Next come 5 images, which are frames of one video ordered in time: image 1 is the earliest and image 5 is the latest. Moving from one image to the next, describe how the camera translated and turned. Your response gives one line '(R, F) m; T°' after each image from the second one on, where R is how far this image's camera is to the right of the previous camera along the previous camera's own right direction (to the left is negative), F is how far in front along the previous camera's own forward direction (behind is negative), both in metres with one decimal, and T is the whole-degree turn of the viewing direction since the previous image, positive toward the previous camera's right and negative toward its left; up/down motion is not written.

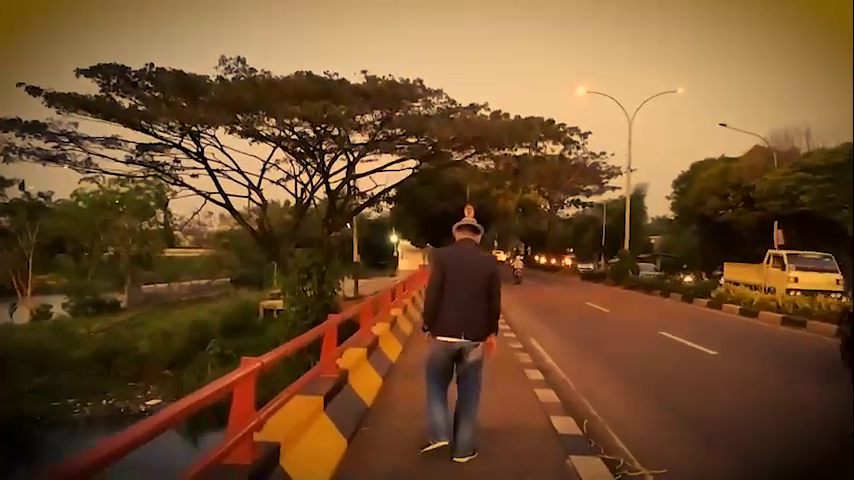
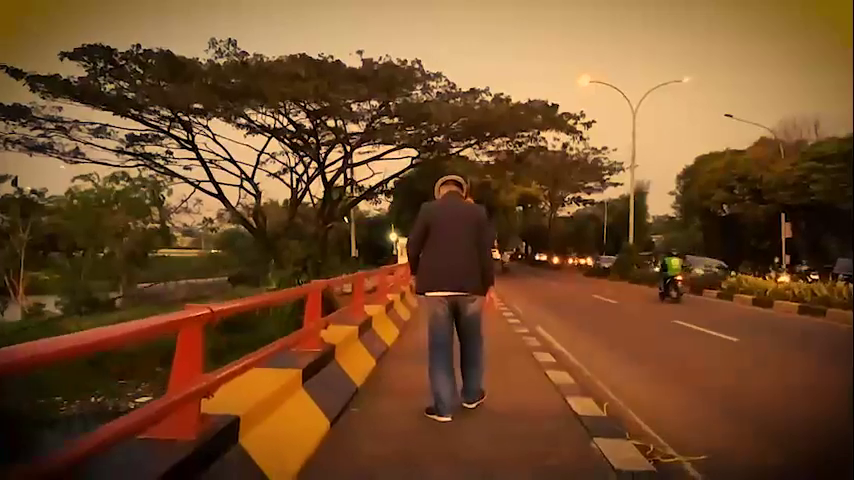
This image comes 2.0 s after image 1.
(0.0, +0.6) m; 0°
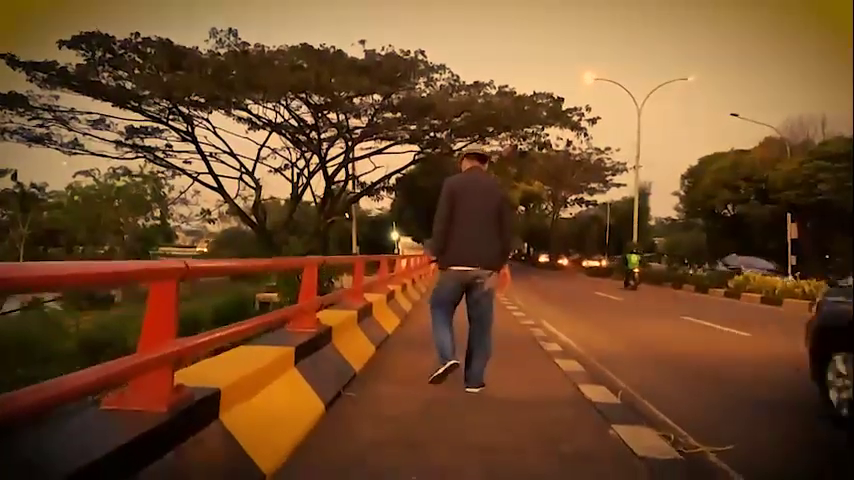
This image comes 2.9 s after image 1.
(0.0, +0.3) m; 0°
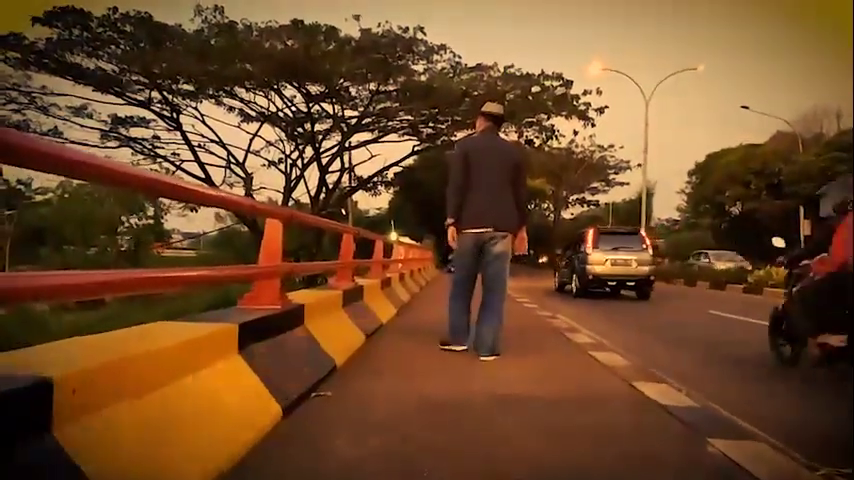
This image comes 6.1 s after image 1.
(0.0, +1.0) m; 0°
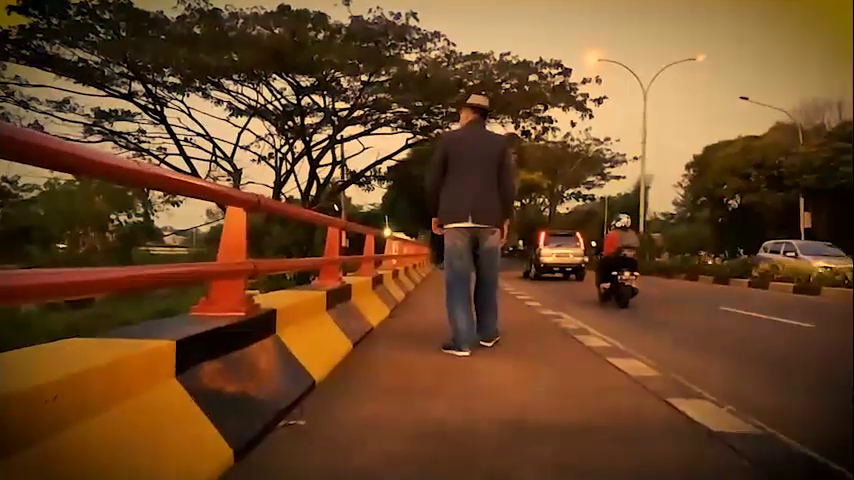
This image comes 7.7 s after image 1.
(0.0, +0.5) m; 0°
